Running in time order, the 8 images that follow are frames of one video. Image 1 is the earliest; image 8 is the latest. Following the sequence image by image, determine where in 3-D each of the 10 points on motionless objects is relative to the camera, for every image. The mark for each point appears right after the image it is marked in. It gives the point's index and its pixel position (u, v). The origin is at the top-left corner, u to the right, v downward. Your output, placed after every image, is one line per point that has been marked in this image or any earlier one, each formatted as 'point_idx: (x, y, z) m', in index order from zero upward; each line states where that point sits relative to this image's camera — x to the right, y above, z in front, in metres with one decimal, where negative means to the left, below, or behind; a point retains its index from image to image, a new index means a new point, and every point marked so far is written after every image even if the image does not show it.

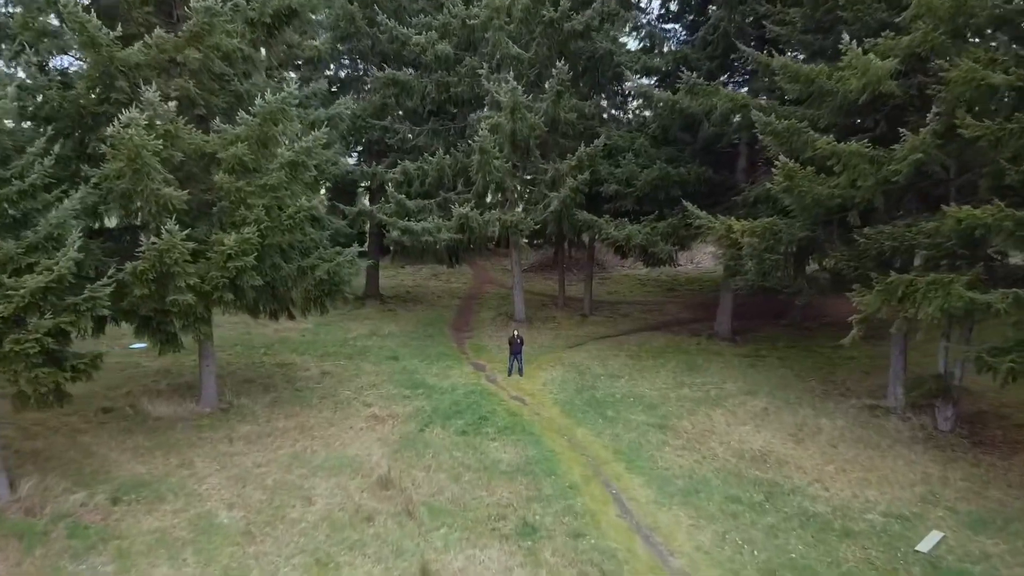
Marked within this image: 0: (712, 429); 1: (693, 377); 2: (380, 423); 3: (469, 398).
0: (+3.9, -2.8, +15.6) m
1: (+4.3, -2.1, +18.8) m
2: (-2.6, -2.7, +15.7) m
3: (-0.9, -2.3, +16.9) m
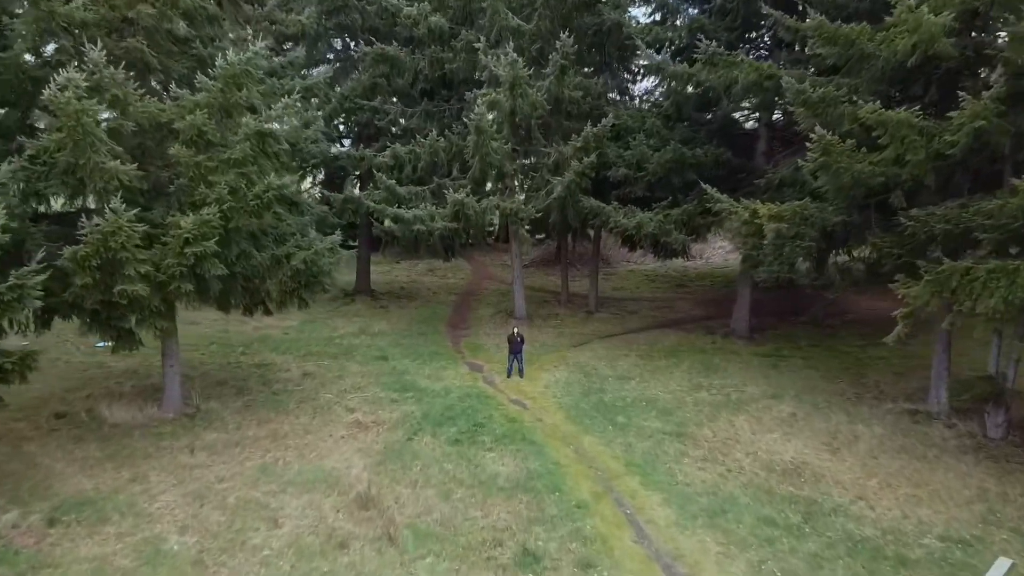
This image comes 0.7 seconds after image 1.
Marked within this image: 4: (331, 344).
0: (+3.9, -2.6, +13.9) m
1: (+4.3, -2.0, +17.1) m
2: (-2.6, -2.5, +14.0) m
3: (-0.9, -2.2, +15.1) m
4: (-4.5, -1.4, +19.6) m
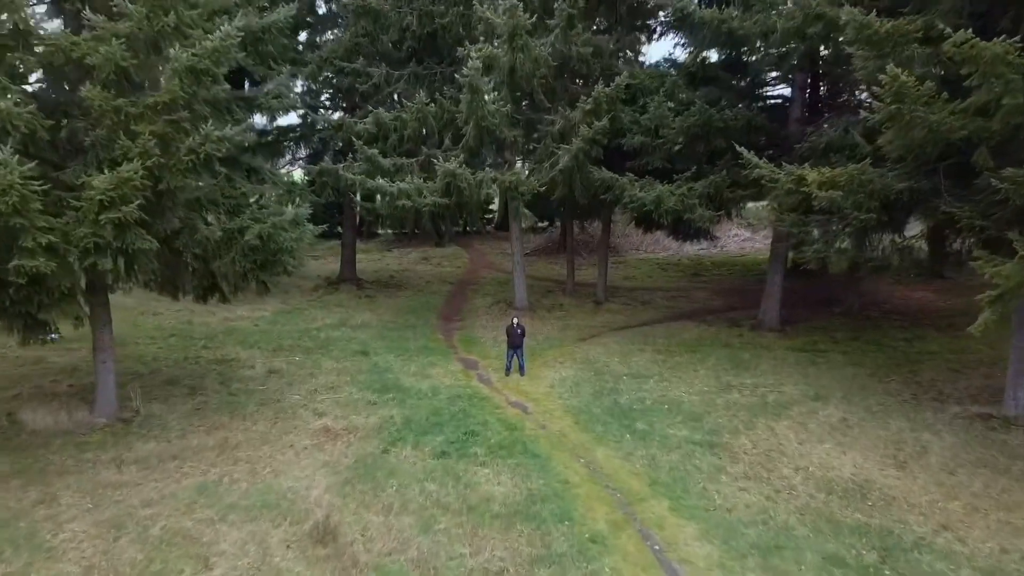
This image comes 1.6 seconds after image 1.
0: (+3.9, -2.3, +11.5) m
1: (+4.3, -1.7, +14.7) m
2: (-2.6, -2.2, +11.6) m
3: (-1.0, -1.9, +12.8) m
4: (-4.5, -1.0, +17.2) m
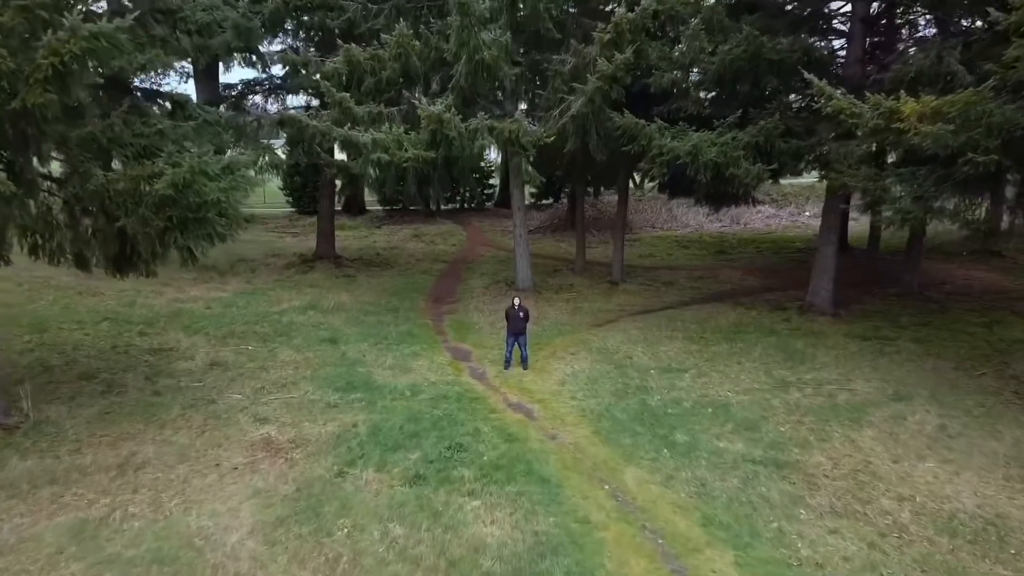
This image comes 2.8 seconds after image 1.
0: (+3.9, -2.0, +8.6) m
1: (+4.3, -1.3, +11.8) m
2: (-2.7, -1.8, +8.7) m
3: (-1.0, -1.5, +9.9) m
4: (-4.5, -0.6, +14.3) m
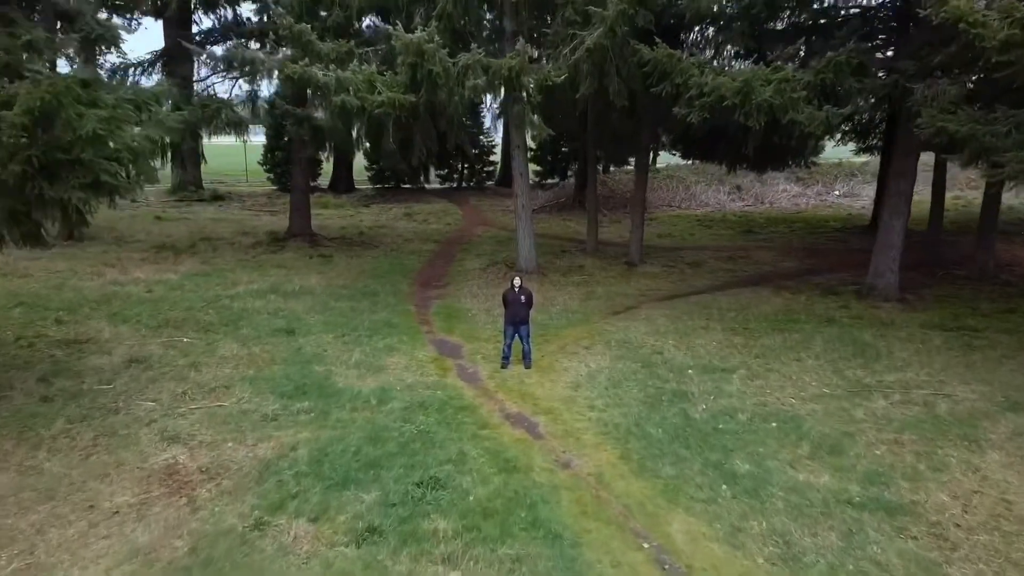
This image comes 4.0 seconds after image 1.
0: (+3.8, -1.7, +6.1) m
1: (+4.3, -1.0, +9.3) m
2: (-2.7, -1.6, +6.2) m
3: (-1.0, -1.3, +7.4) m
4: (-4.5, -0.3, +11.8) m
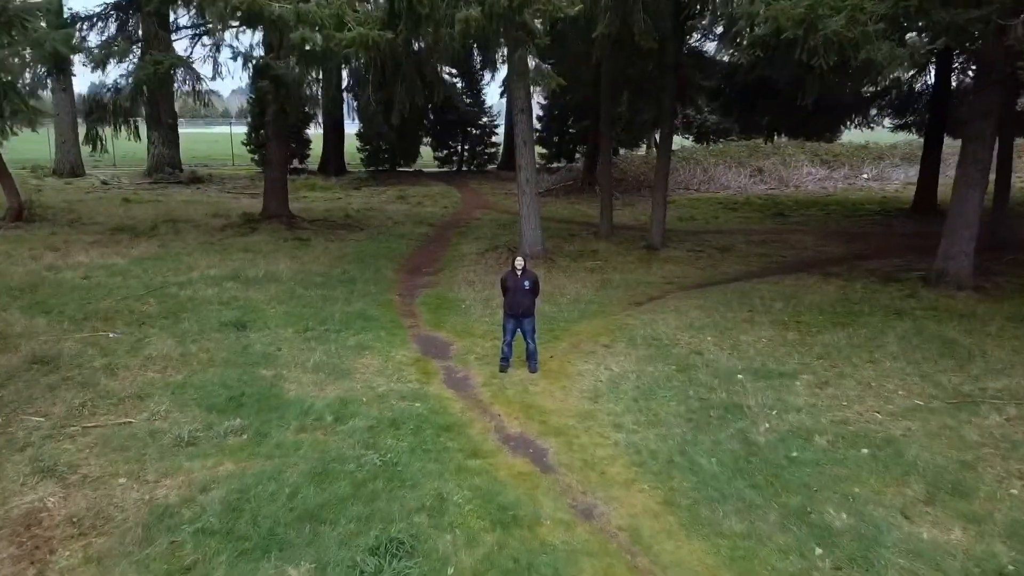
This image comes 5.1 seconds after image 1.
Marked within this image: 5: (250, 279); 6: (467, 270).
0: (+3.8, -1.6, +4.1) m
1: (+4.3, -0.8, +7.3) m
2: (-2.7, -1.5, +4.3) m
3: (-1.0, -1.1, +5.4) m
4: (-4.4, -0.1, +9.9) m
5: (-3.5, +0.1, +10.8) m
6: (-0.7, +0.3, +11.9) m
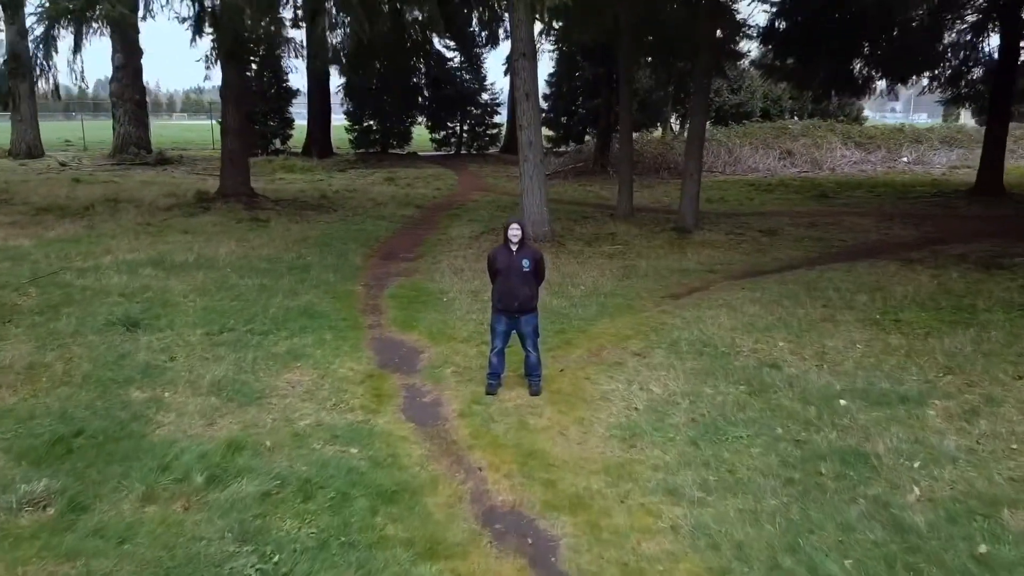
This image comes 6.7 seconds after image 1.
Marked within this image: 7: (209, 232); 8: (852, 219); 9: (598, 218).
0: (+3.8, -1.5, +1.8) m
1: (+4.2, -0.7, +4.9) m
2: (-2.8, -1.4, +2.0) m
3: (-1.0, -1.0, +3.1) m
4: (-4.5, 0.0, +7.6) m
5: (-3.5, +0.2, +8.5) m
6: (-0.7, +0.4, +9.6) m
7: (-3.9, +0.7, +10.5) m
8: (+5.3, +1.1, +12.5) m
9: (+1.4, +1.1, +12.8) m
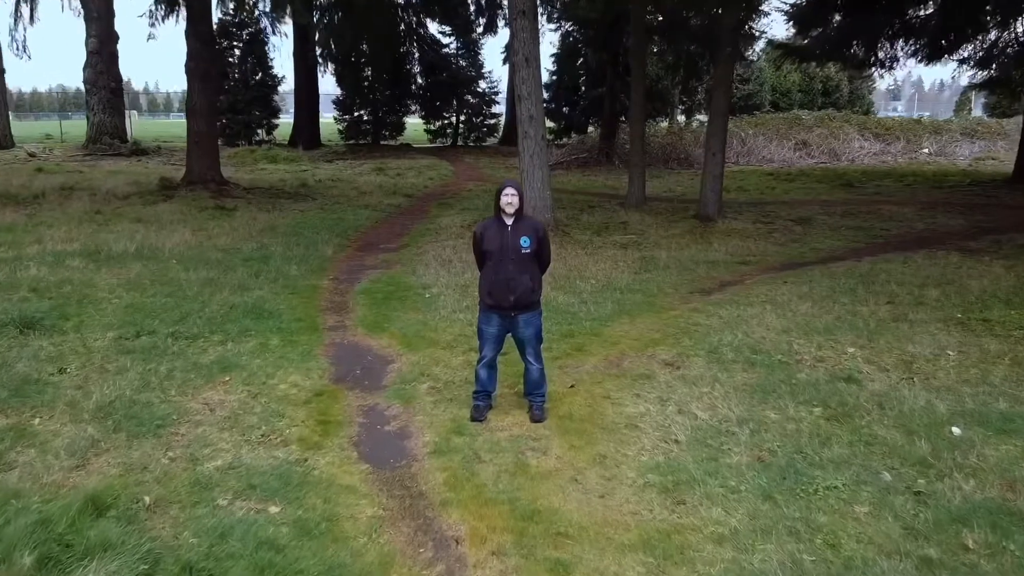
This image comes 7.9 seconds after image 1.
0: (+3.7, -1.4, +0.5) m
1: (+4.2, -0.7, +3.7) m
2: (-2.8, -1.3, +0.7) m
3: (-1.1, -0.9, +1.8) m
4: (-4.5, +0.1, +6.3) m
5: (-3.6, +0.3, +7.2) m
6: (-0.7, +0.4, +8.3) m
7: (-4.0, +0.8, +9.2) m
8: (+5.3, +1.1, +11.2) m
9: (+1.4, +1.2, +11.5) m
